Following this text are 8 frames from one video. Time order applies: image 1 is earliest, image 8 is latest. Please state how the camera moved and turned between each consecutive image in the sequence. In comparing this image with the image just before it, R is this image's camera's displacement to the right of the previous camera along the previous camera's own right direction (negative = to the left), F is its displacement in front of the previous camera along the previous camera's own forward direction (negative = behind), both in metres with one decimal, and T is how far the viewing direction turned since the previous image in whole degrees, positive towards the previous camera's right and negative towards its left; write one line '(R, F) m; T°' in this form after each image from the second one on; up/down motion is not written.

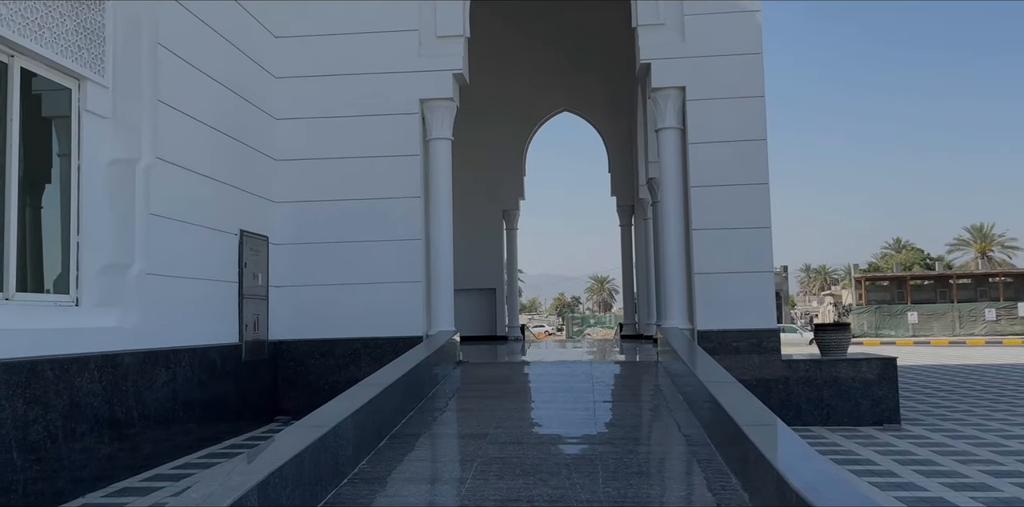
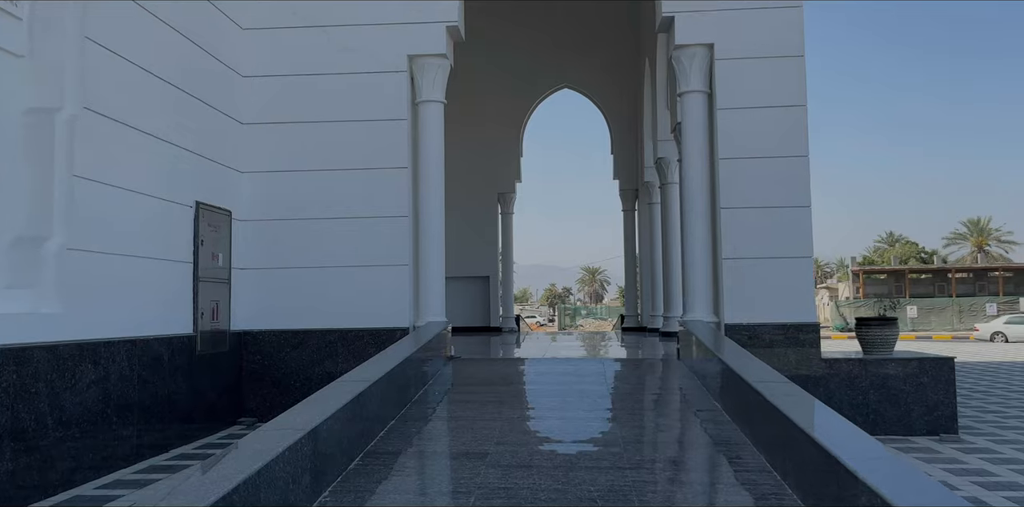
(-0.1, +1.4) m; +1°
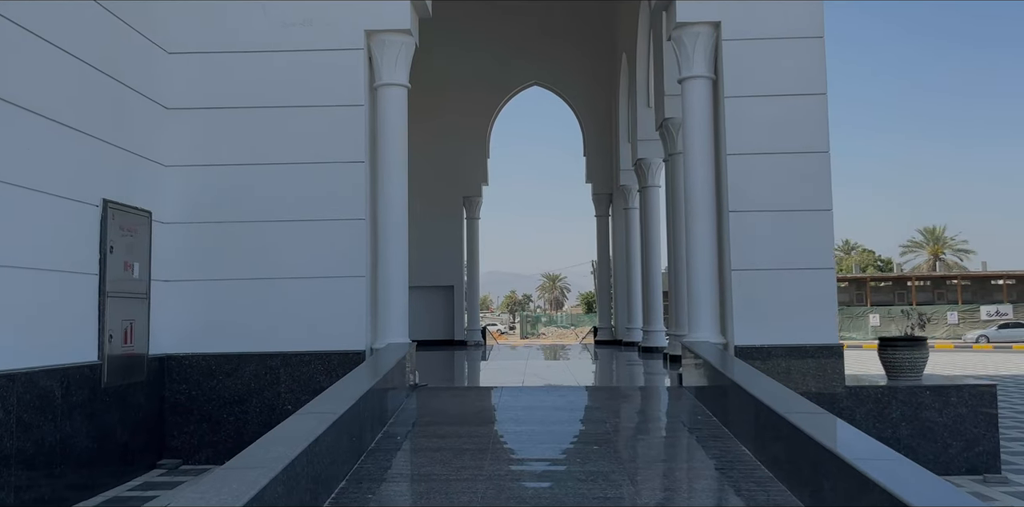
(-0.1, +1.3) m; +3°
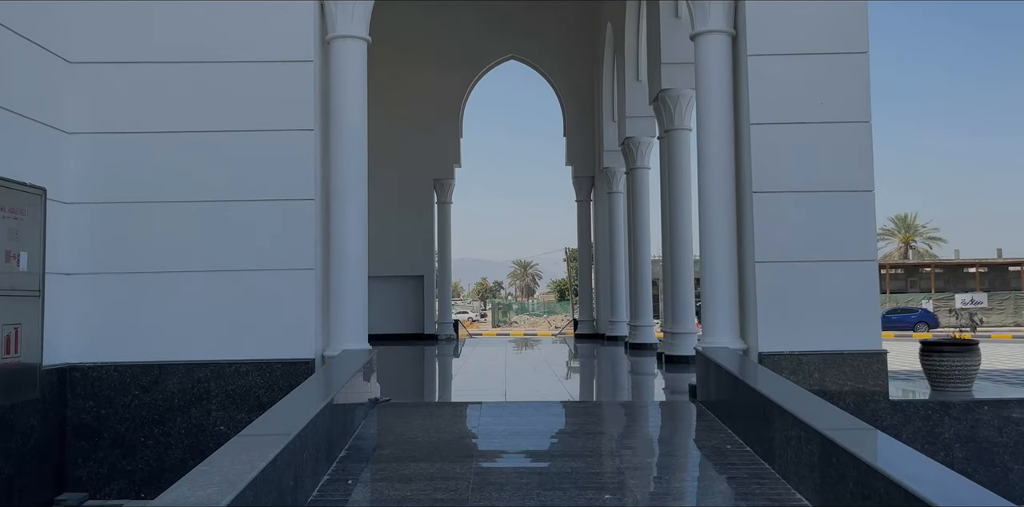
(-0.1, +1.3) m; +2°
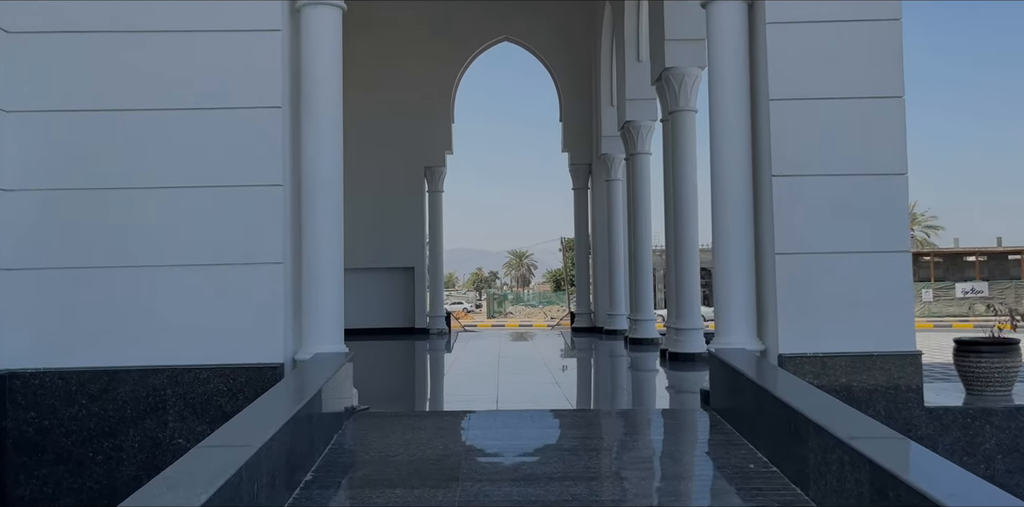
(0.0, +0.7) m; 0°
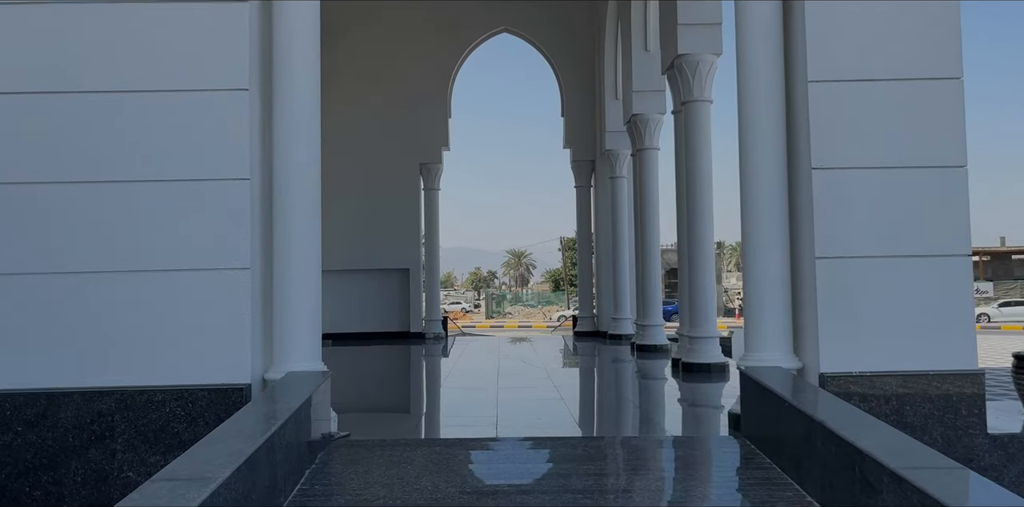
(0.0, +0.7) m; 0°
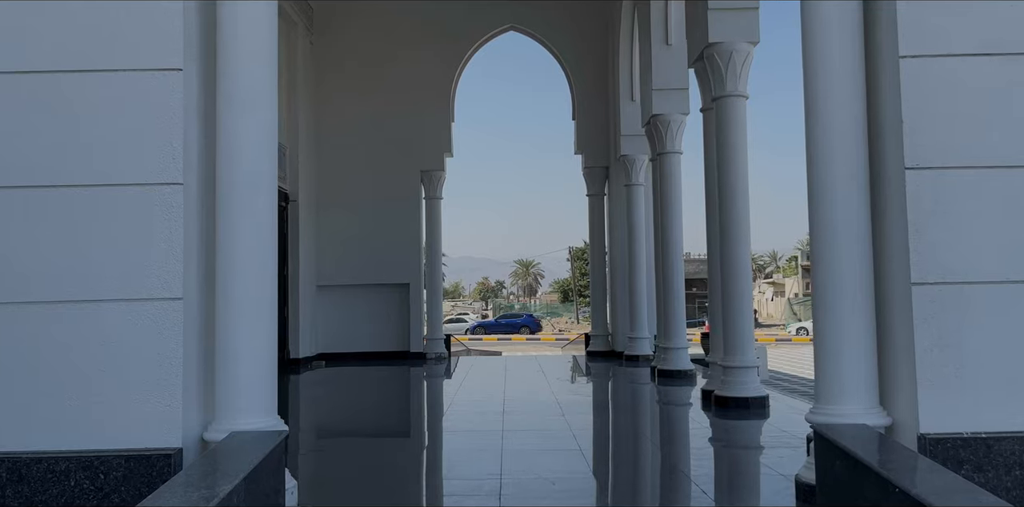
(0.0, +1.1) m; -1°
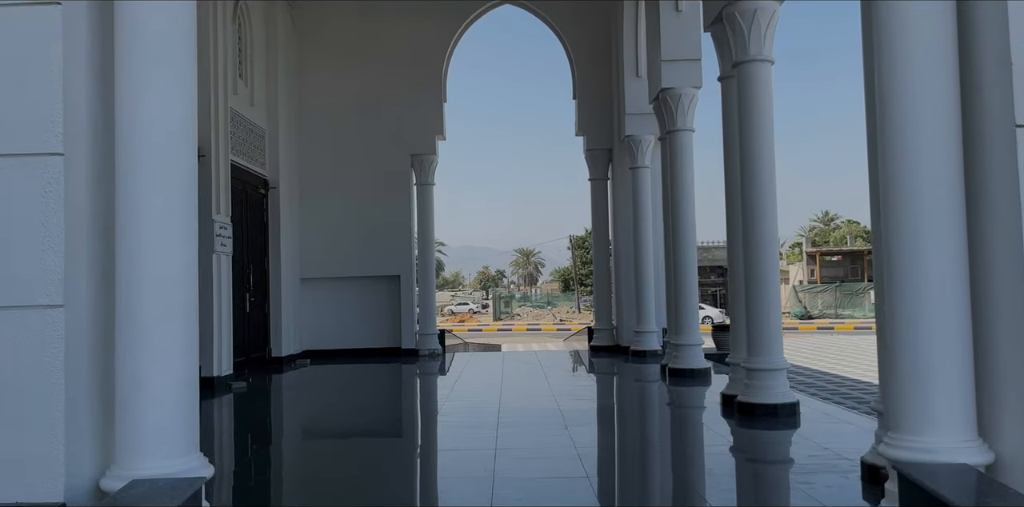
(0.0, +0.9) m; 0°
